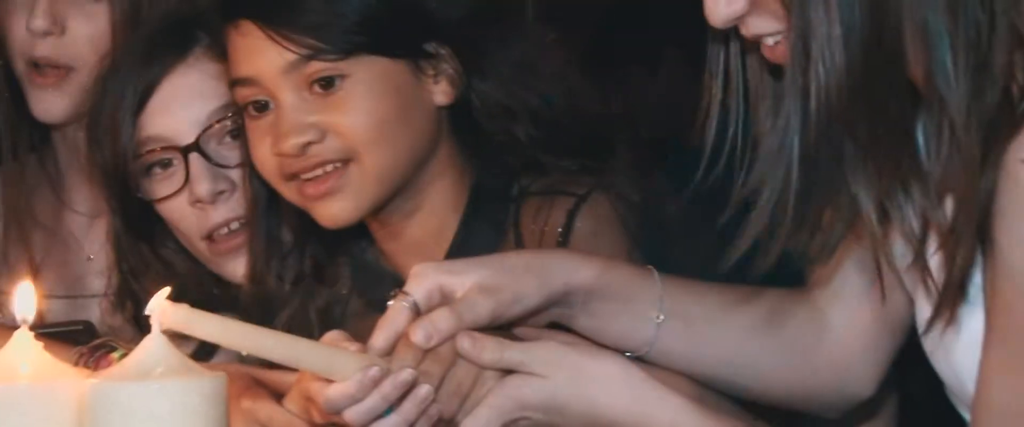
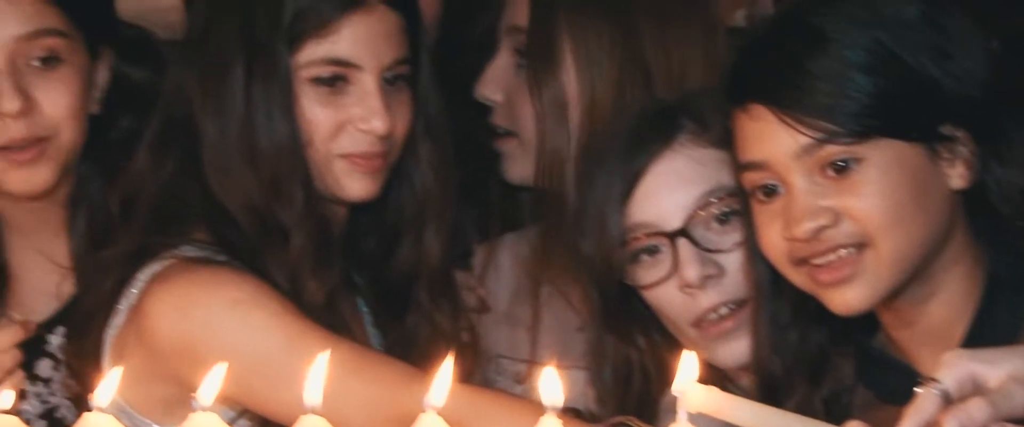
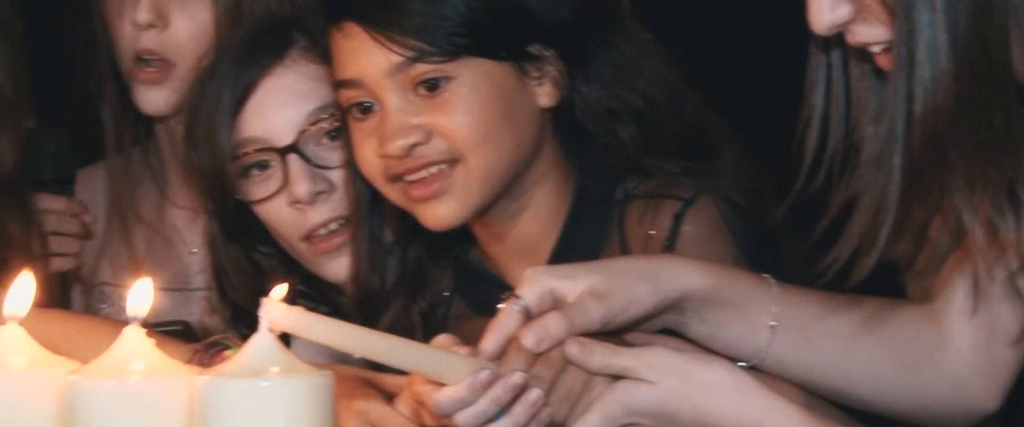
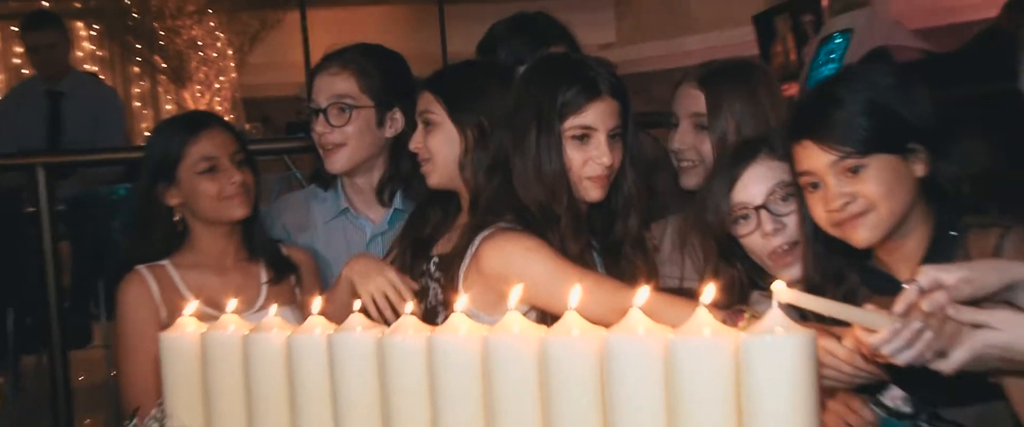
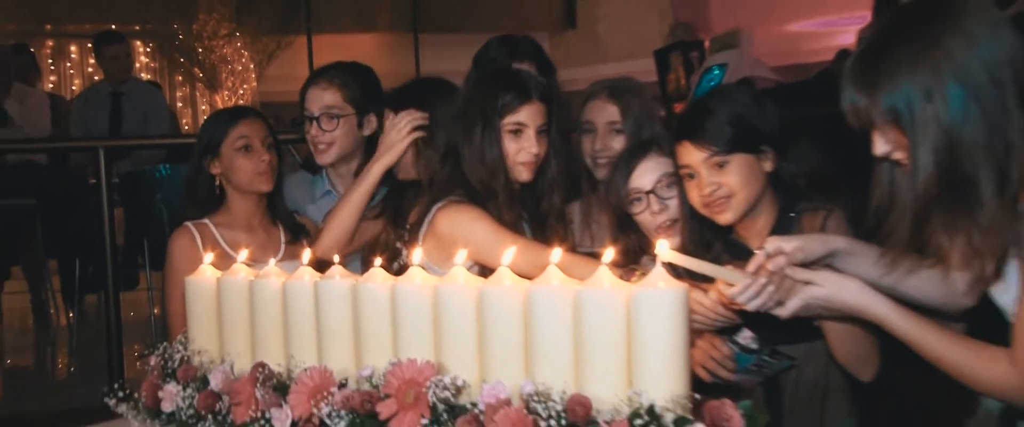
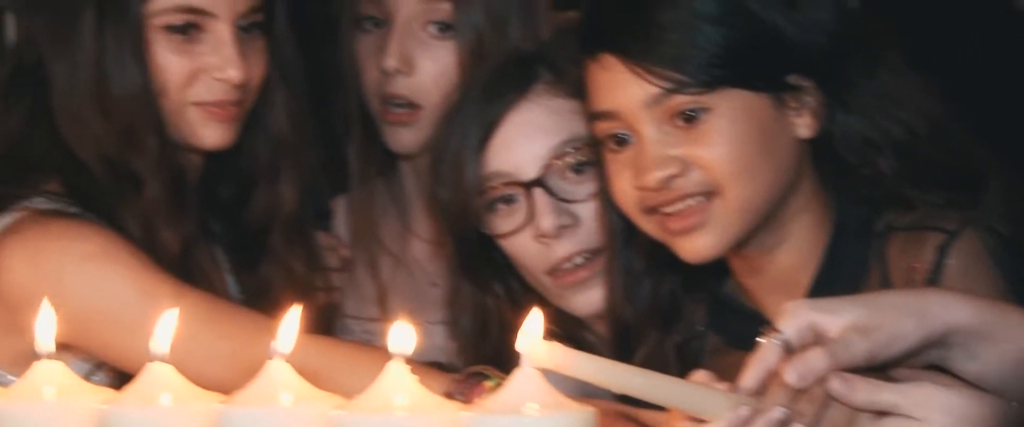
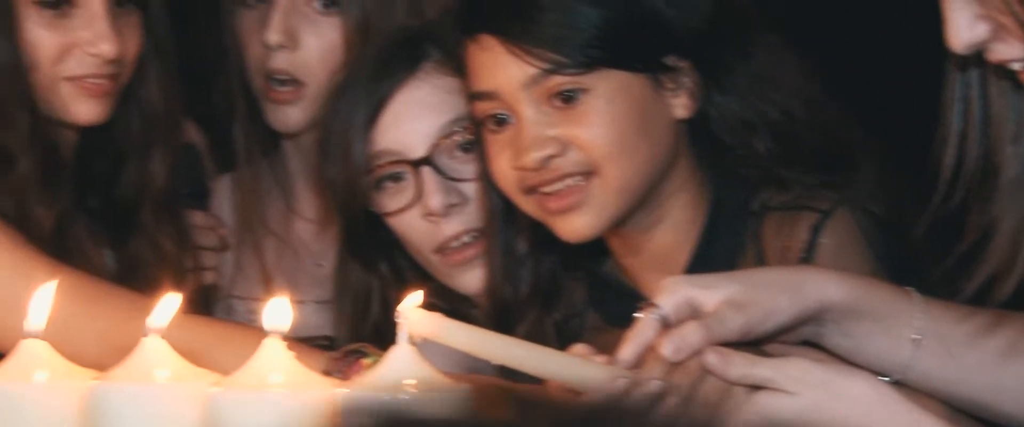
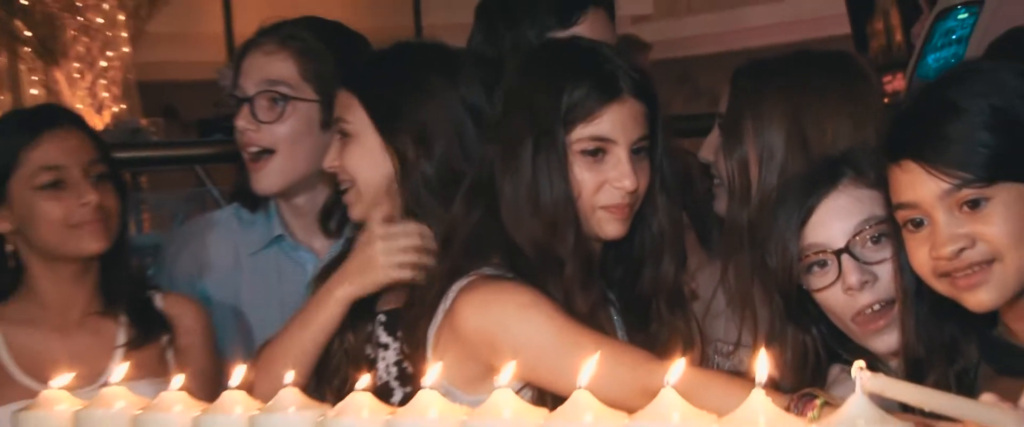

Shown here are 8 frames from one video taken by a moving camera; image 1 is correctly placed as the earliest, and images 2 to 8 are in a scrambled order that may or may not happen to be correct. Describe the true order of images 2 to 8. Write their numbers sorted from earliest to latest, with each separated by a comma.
3, 7, 6, 2, 8, 4, 5
